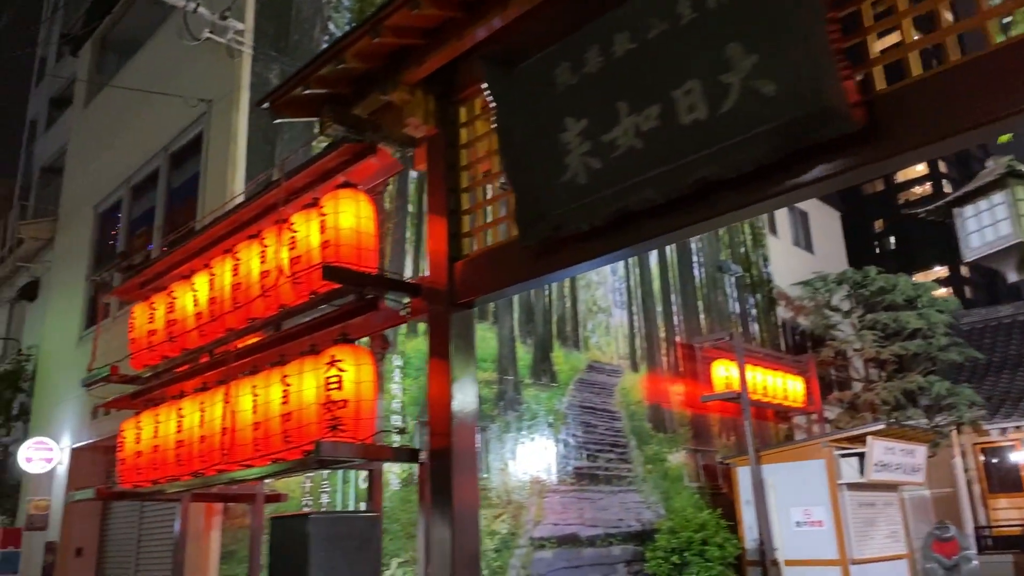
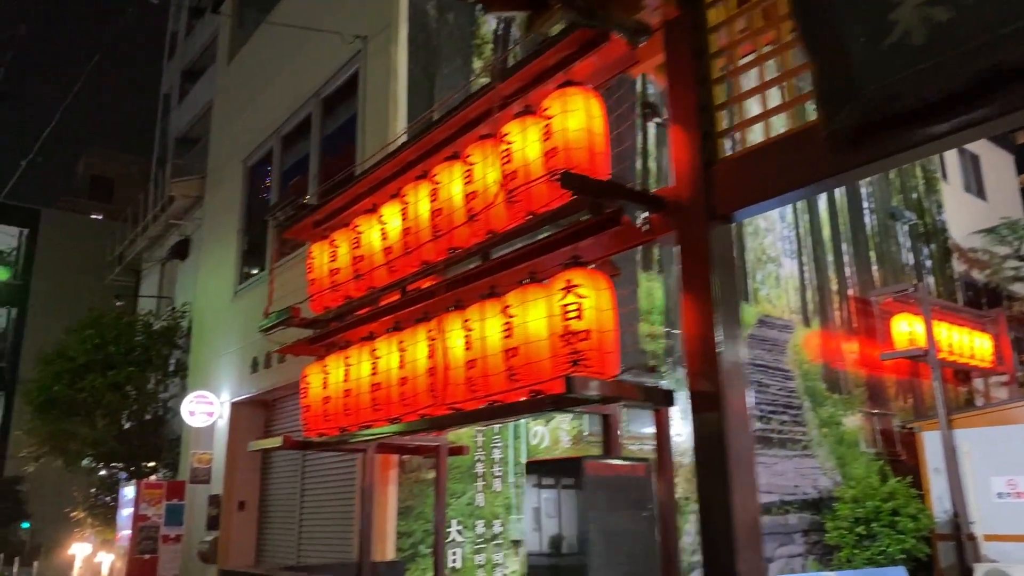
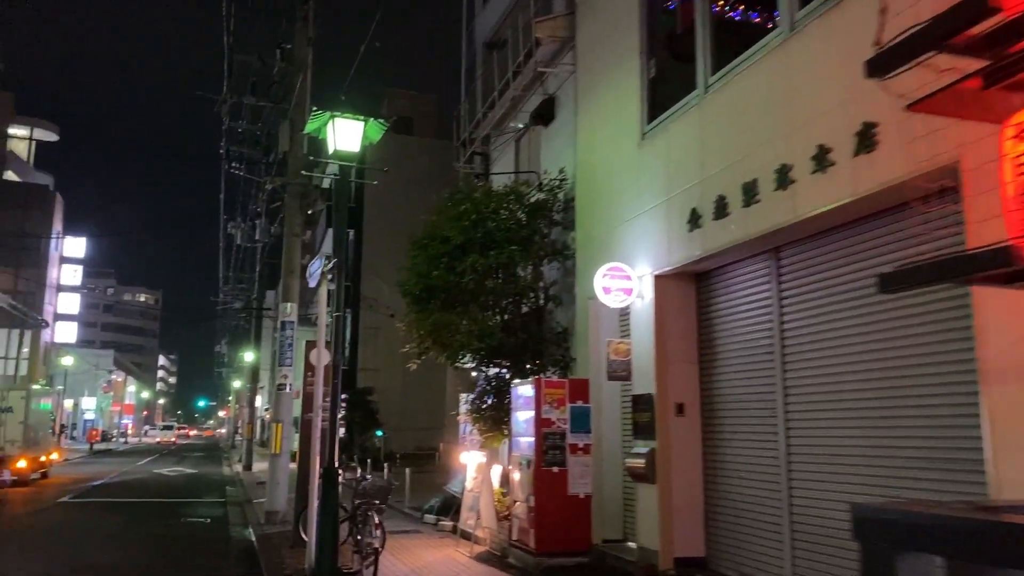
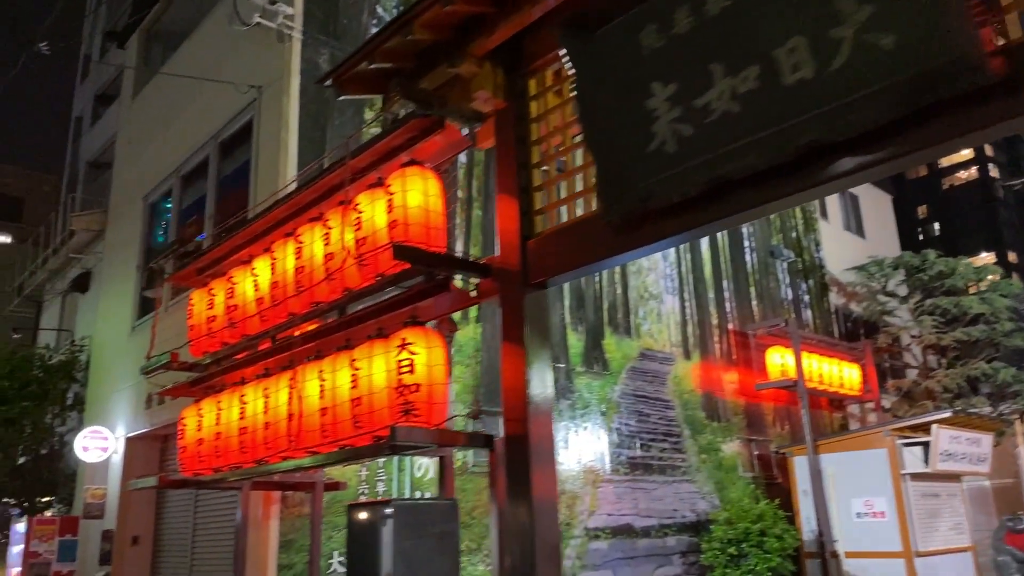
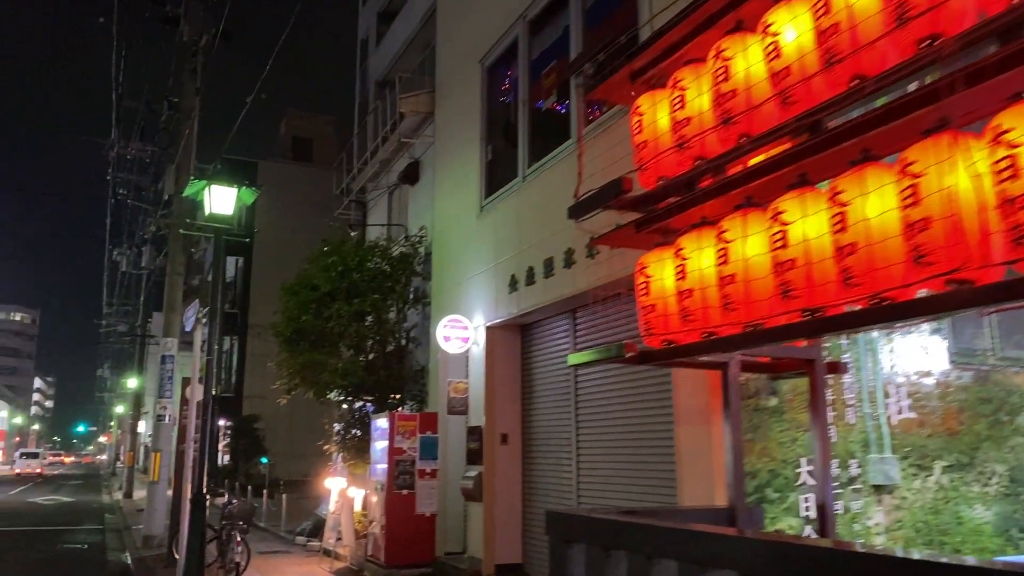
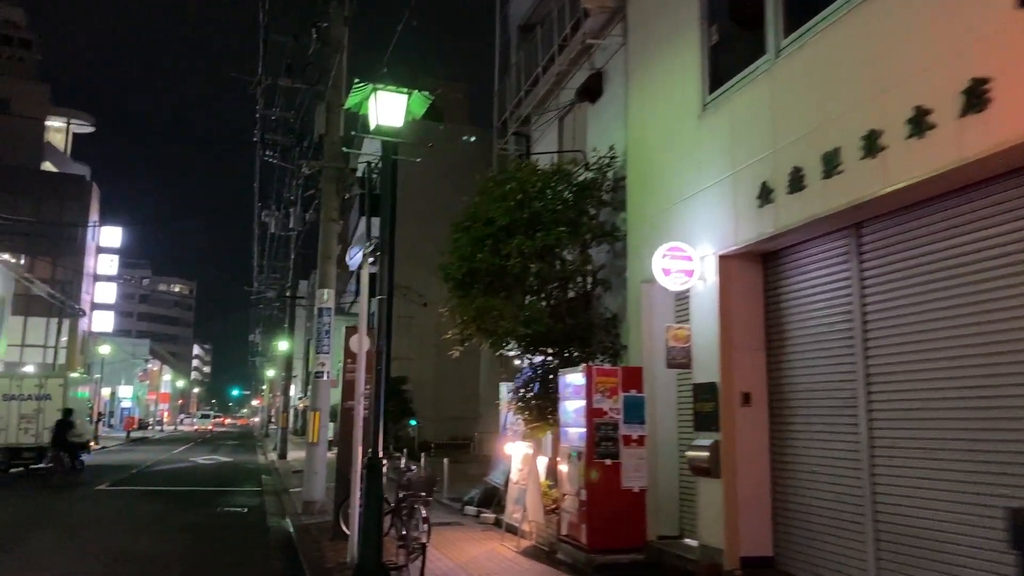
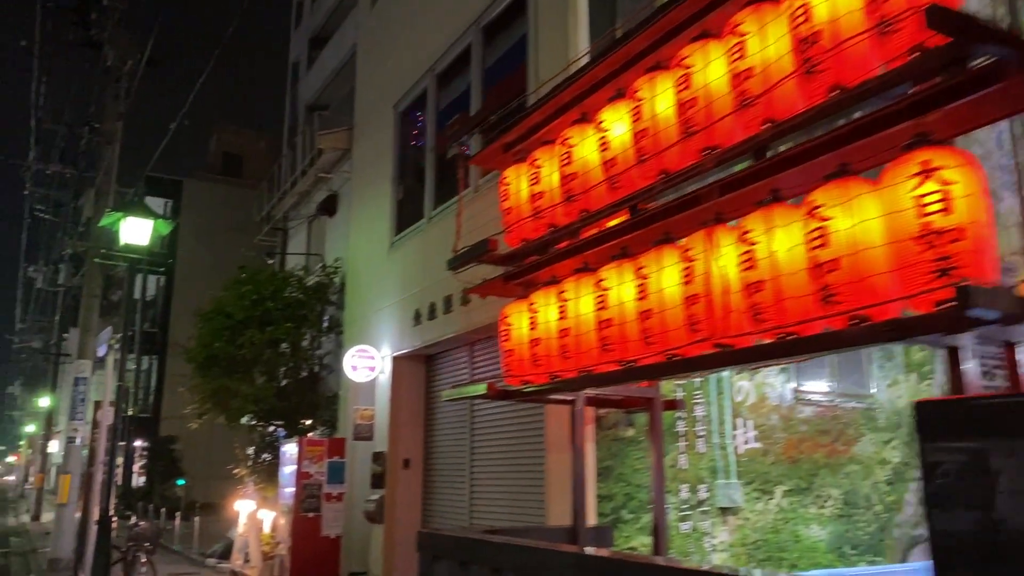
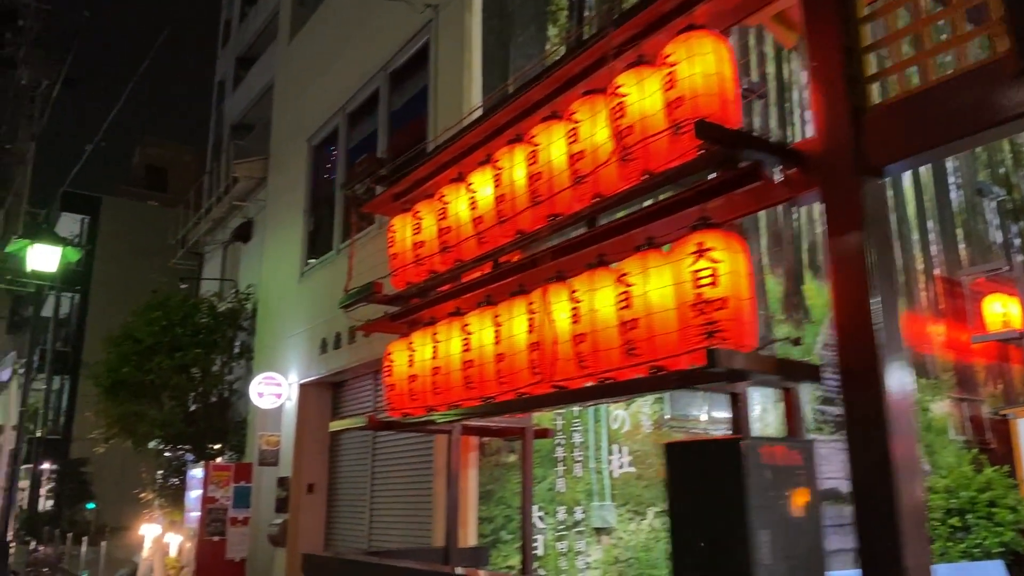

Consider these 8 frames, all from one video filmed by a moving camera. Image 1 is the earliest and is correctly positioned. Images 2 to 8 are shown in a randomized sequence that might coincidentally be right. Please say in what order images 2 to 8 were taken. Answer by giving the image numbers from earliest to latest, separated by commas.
4, 2, 8, 7, 5, 3, 6
